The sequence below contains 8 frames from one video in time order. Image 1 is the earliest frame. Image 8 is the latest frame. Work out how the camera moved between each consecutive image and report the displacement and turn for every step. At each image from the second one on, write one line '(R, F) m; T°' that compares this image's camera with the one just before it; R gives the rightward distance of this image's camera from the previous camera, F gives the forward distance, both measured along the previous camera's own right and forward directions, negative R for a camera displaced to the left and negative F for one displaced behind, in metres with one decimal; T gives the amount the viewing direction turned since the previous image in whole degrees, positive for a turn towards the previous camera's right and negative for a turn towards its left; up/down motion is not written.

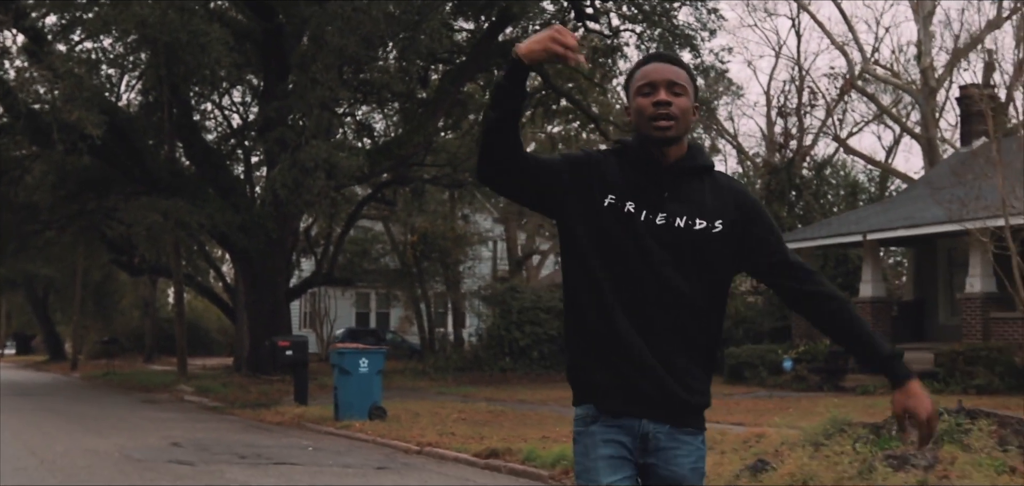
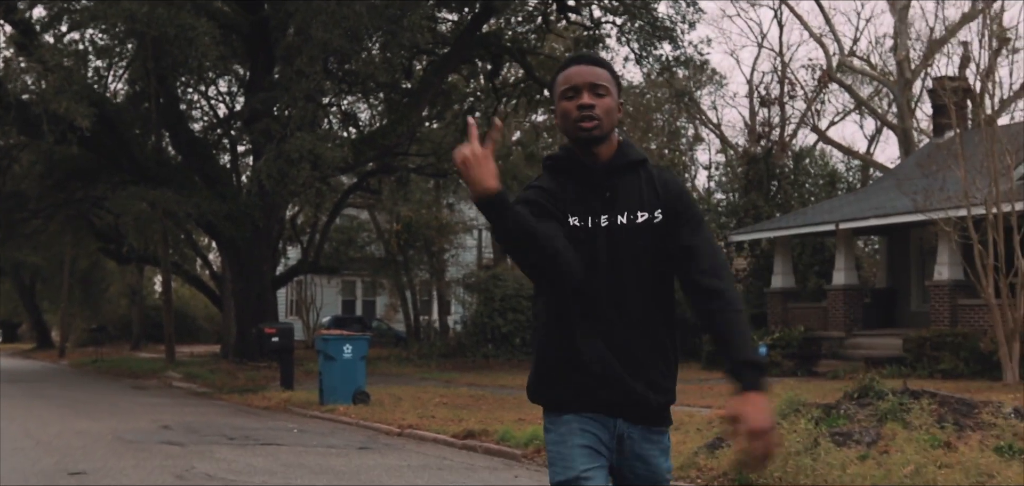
(+0.1, -0.5) m; +1°
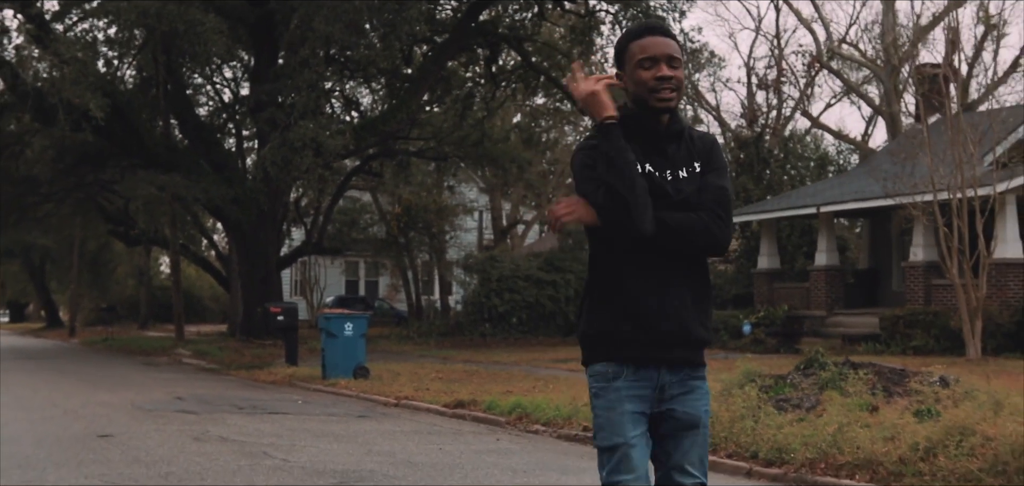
(+0.2, -1.0) m; 0°
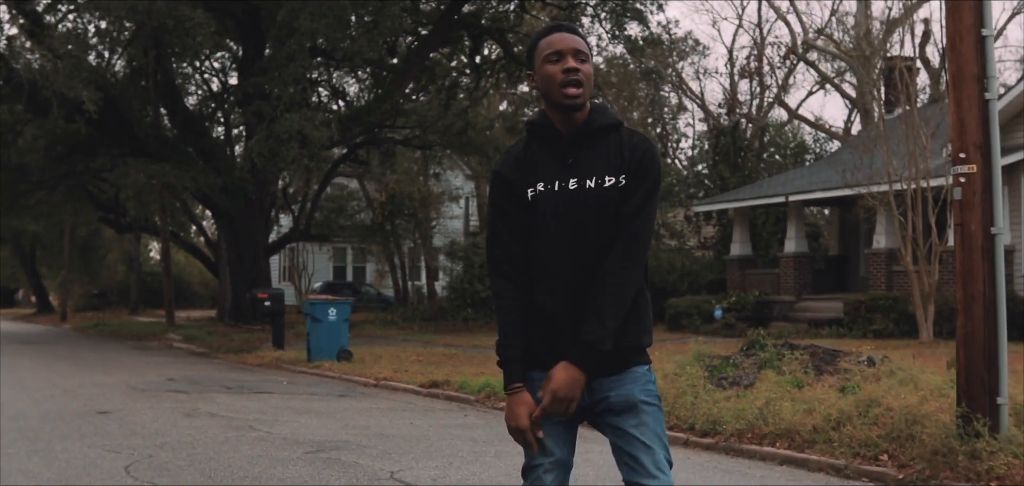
(+0.2, -0.9) m; +1°
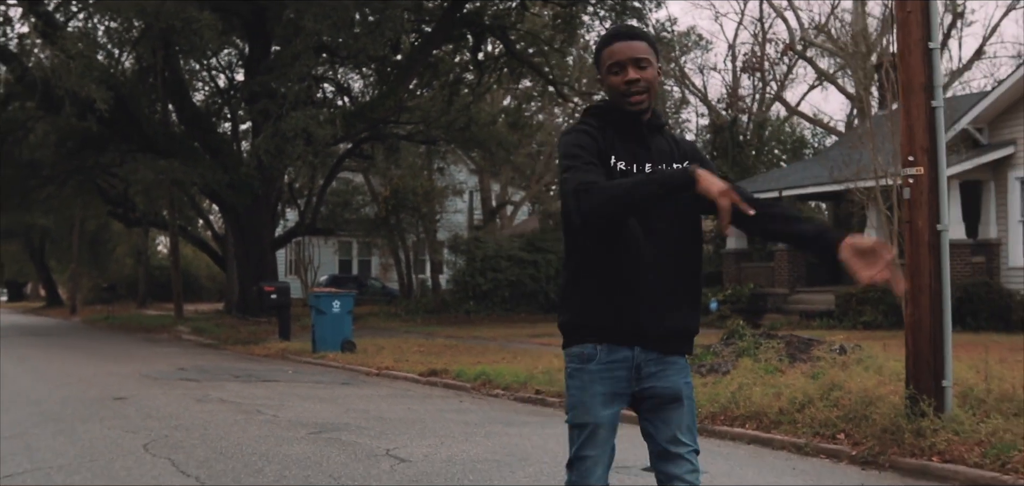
(+0.1, -0.6) m; 0°
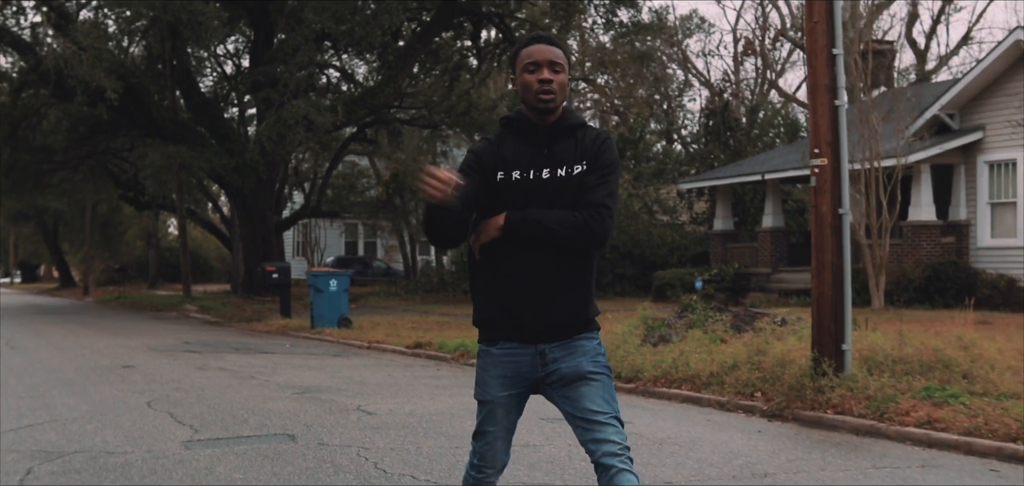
(+0.4, -1.1) m; -1°
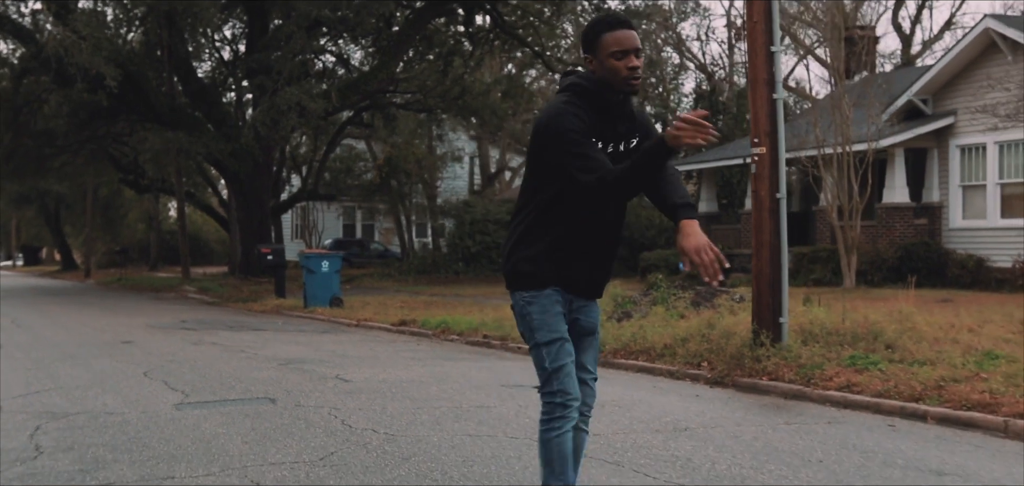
(+0.3, -0.8) m; 0°
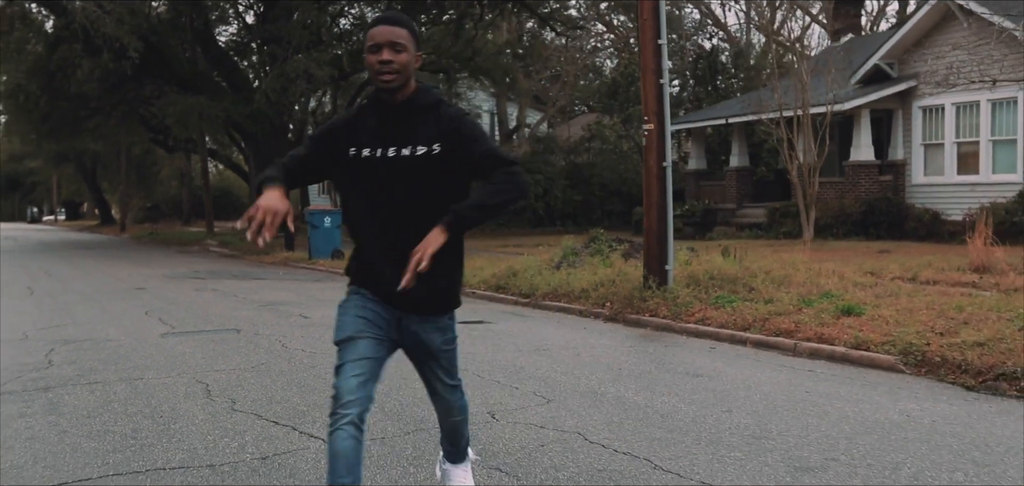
(+1.0, -1.9) m; -2°
